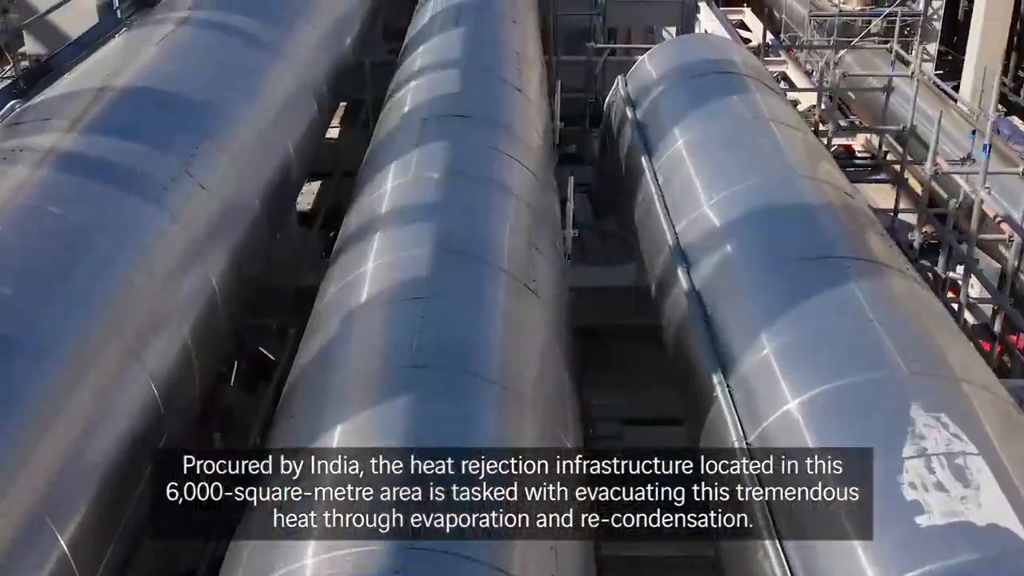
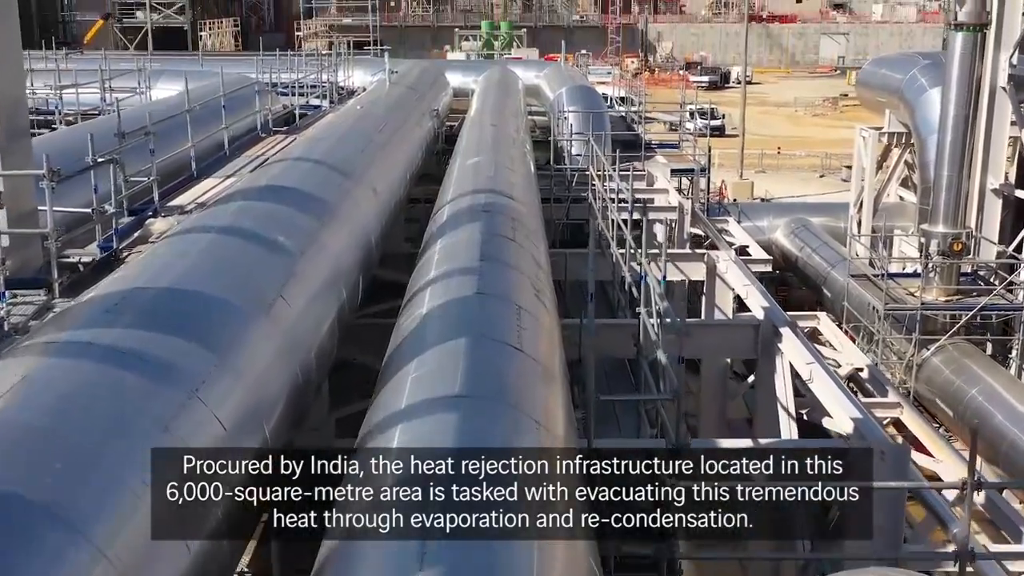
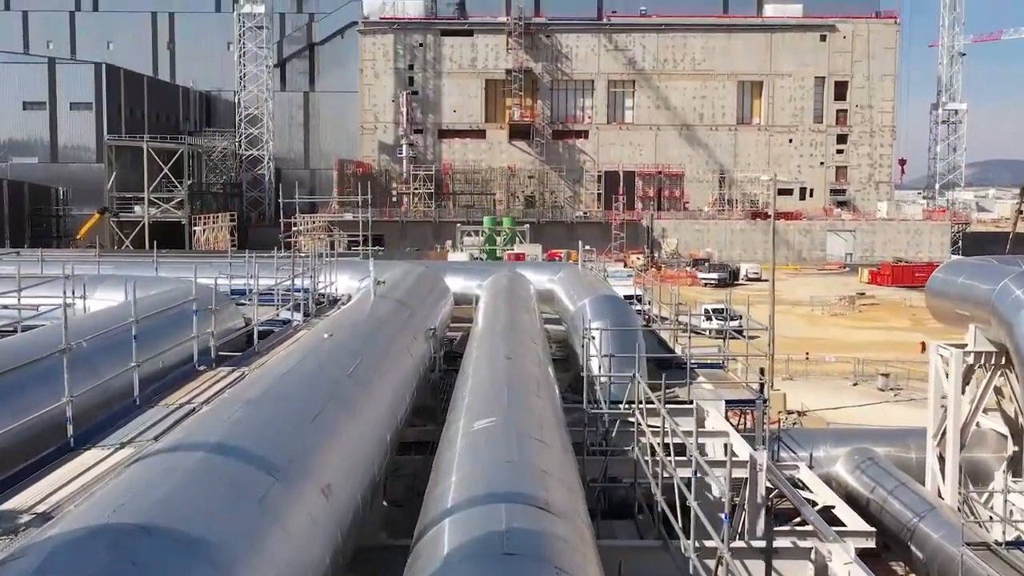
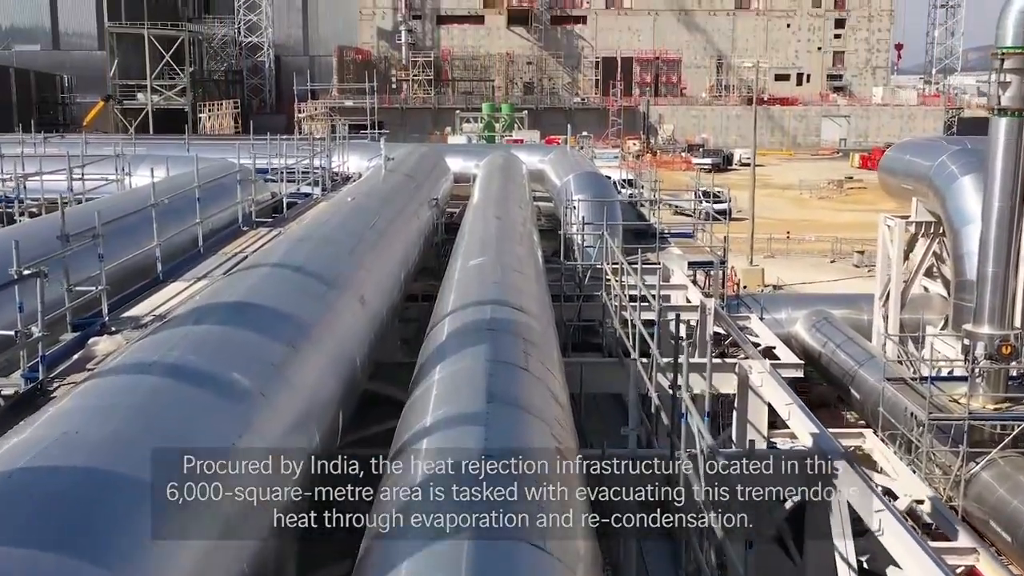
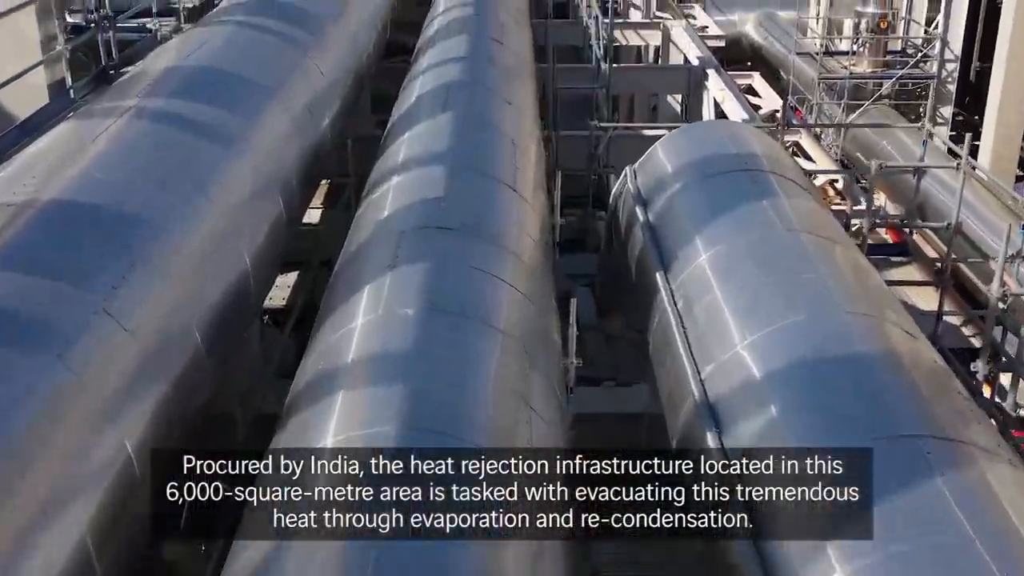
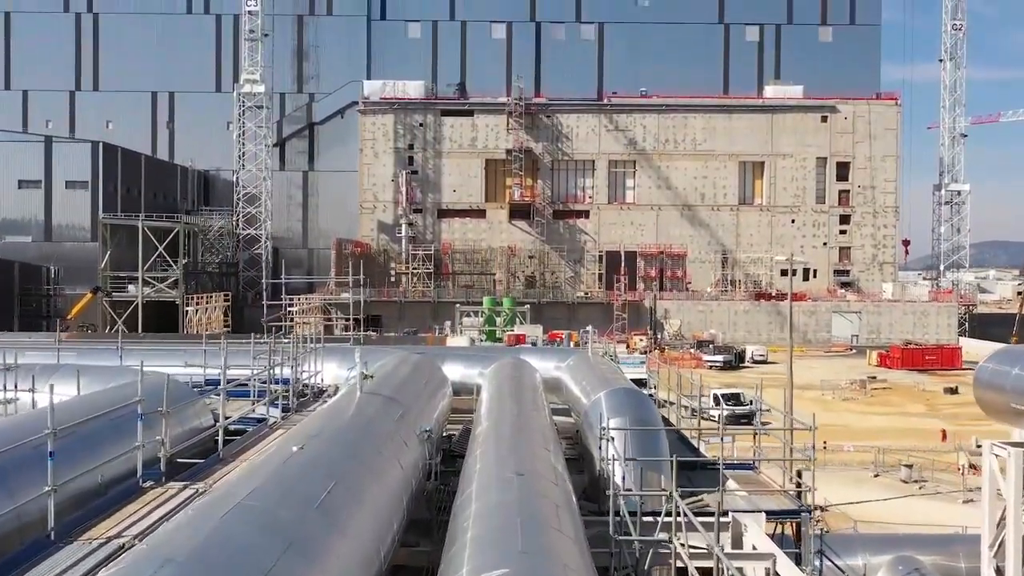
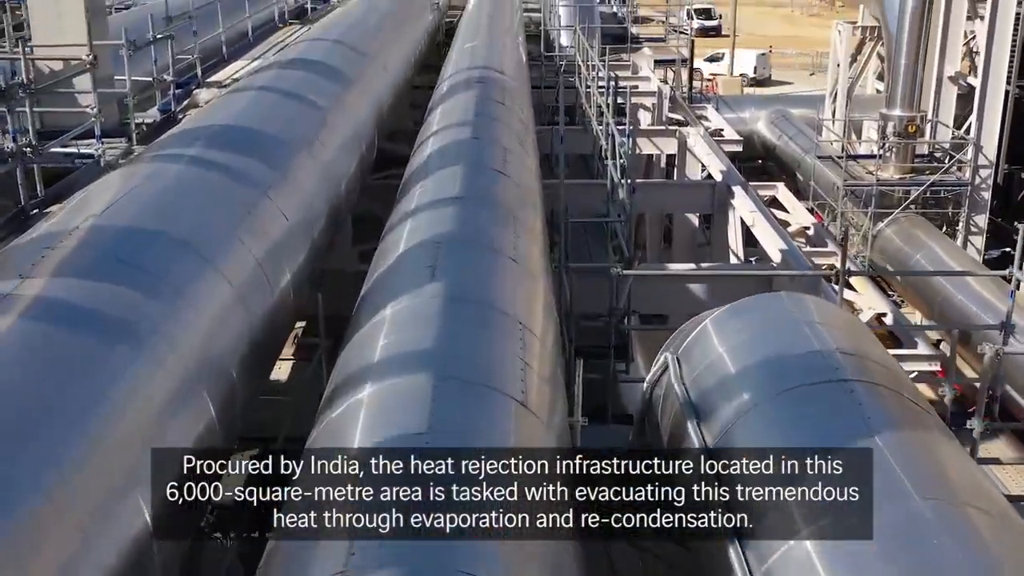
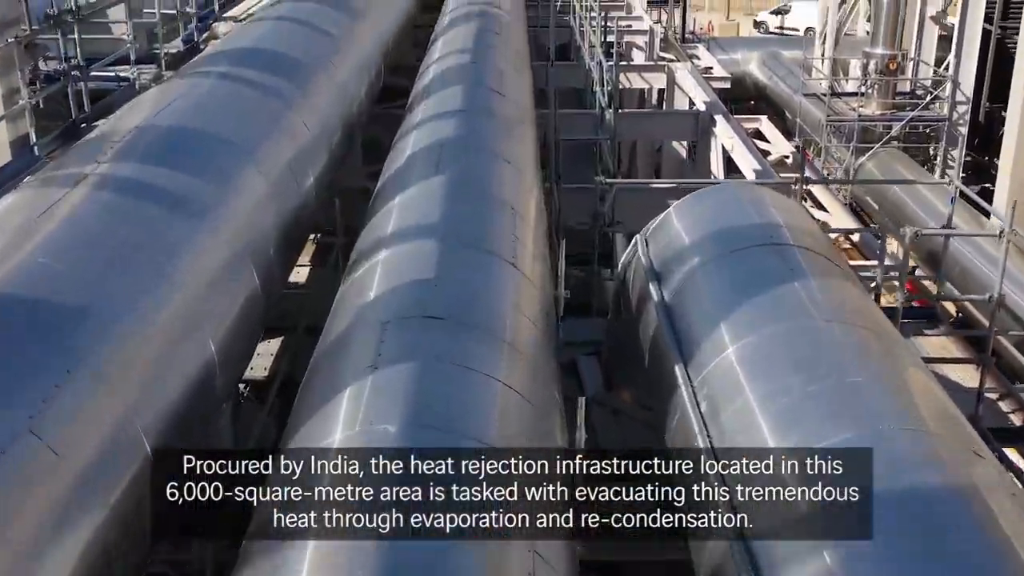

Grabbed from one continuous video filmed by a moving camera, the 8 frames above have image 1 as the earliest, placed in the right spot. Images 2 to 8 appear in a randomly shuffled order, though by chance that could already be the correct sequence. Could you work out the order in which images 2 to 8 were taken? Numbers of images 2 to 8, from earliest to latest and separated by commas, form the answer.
5, 8, 7, 2, 4, 3, 6
